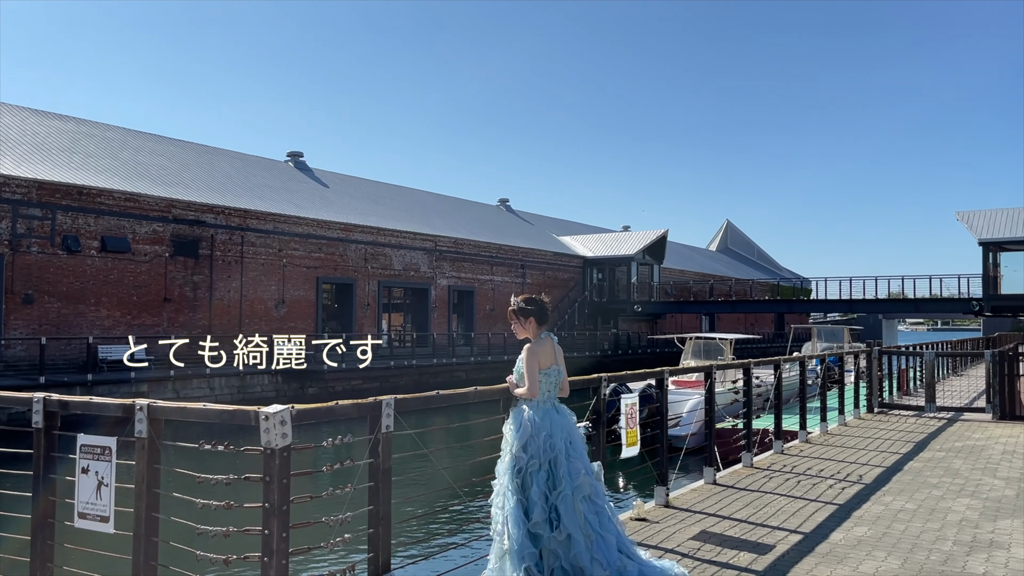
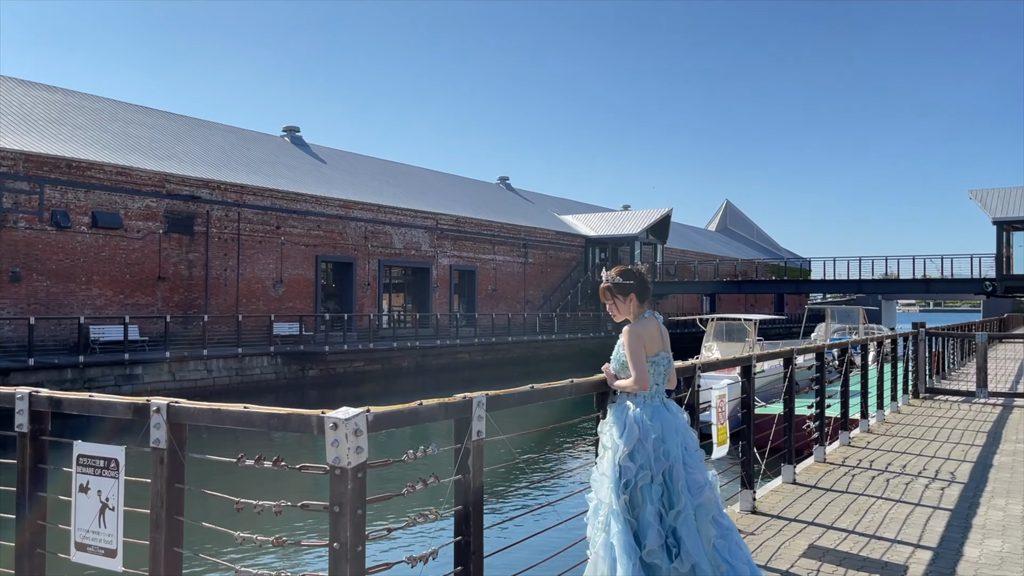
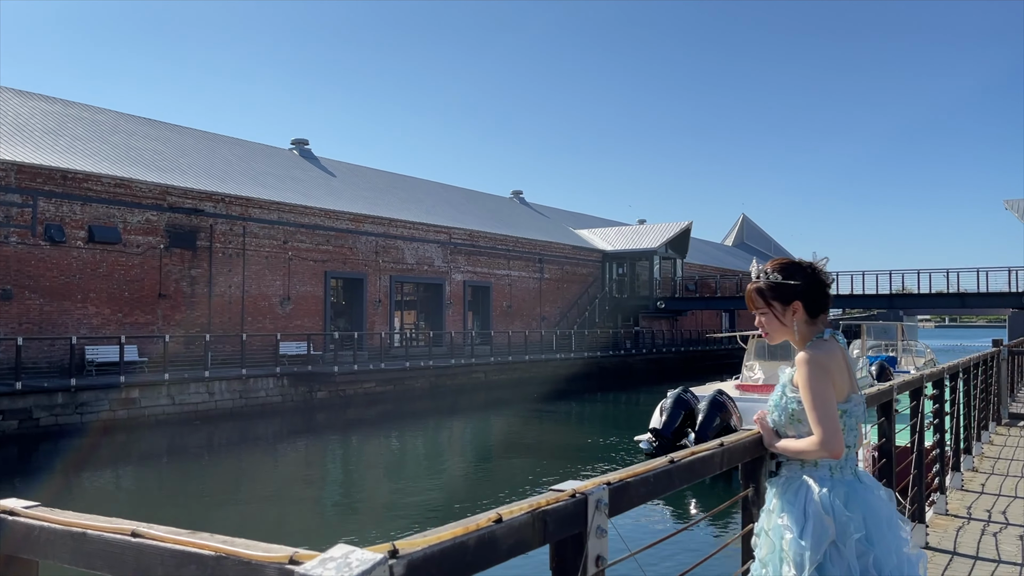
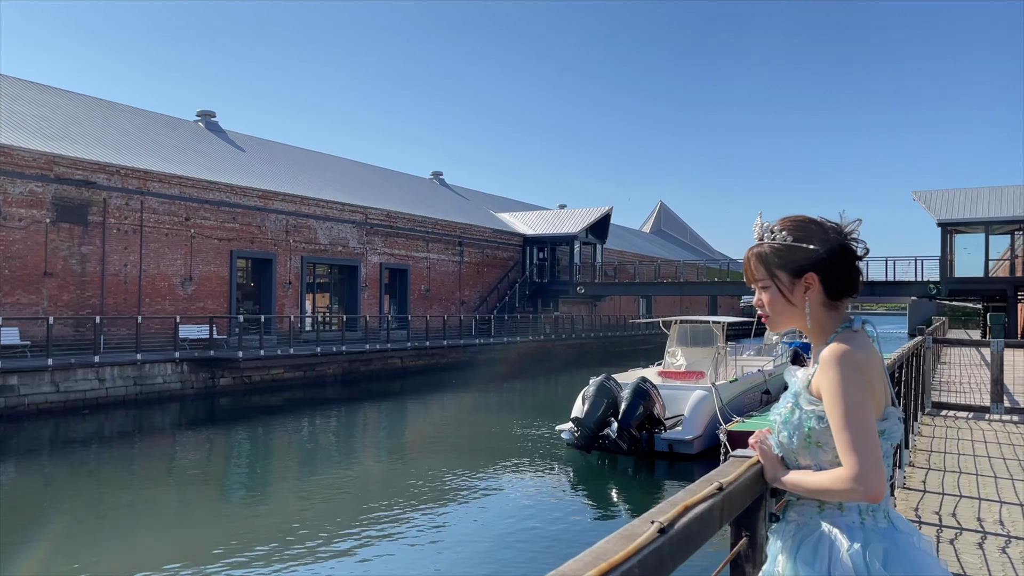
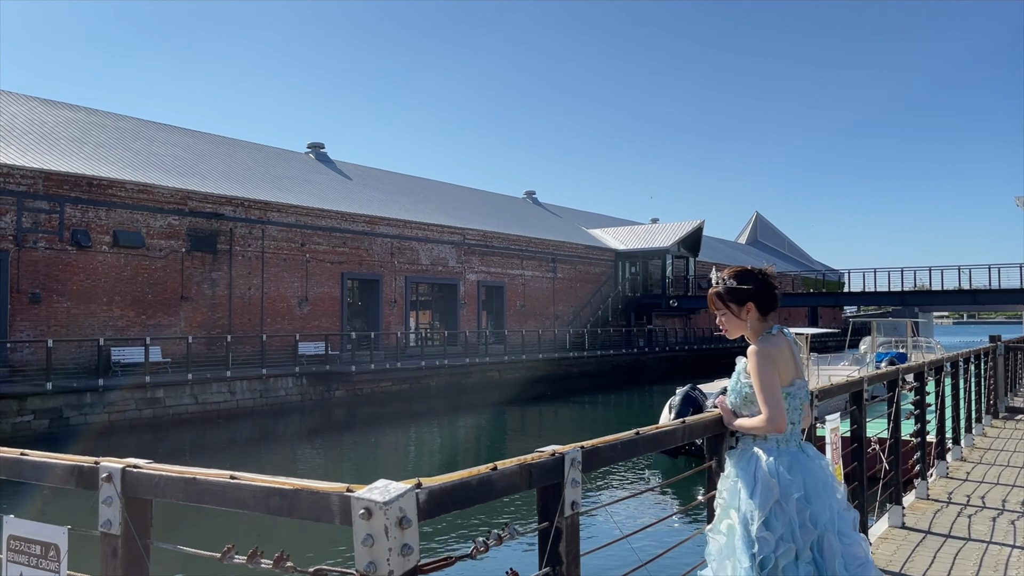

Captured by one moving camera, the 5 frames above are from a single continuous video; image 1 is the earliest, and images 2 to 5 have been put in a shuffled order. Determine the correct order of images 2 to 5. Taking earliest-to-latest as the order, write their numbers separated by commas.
2, 5, 3, 4
